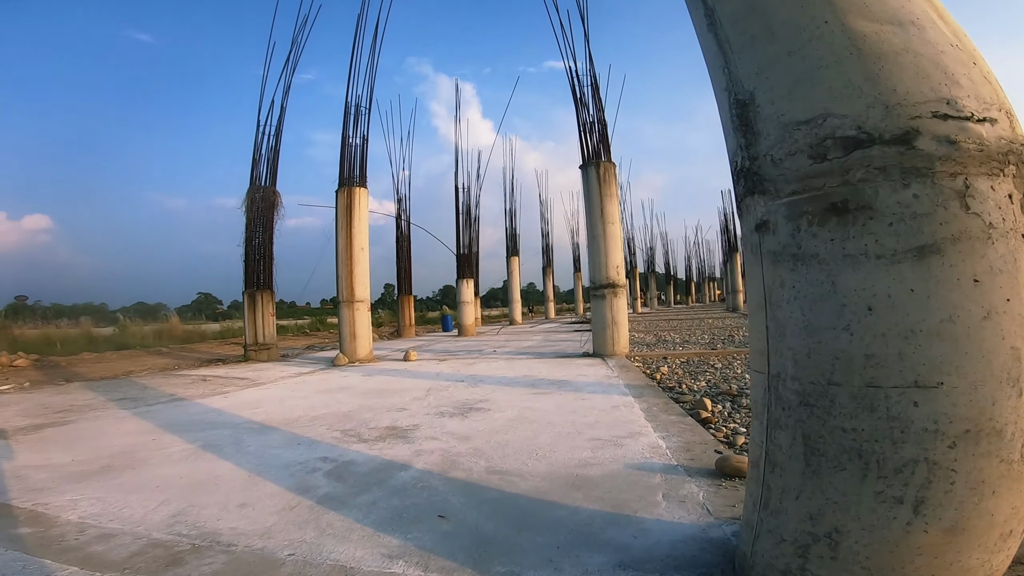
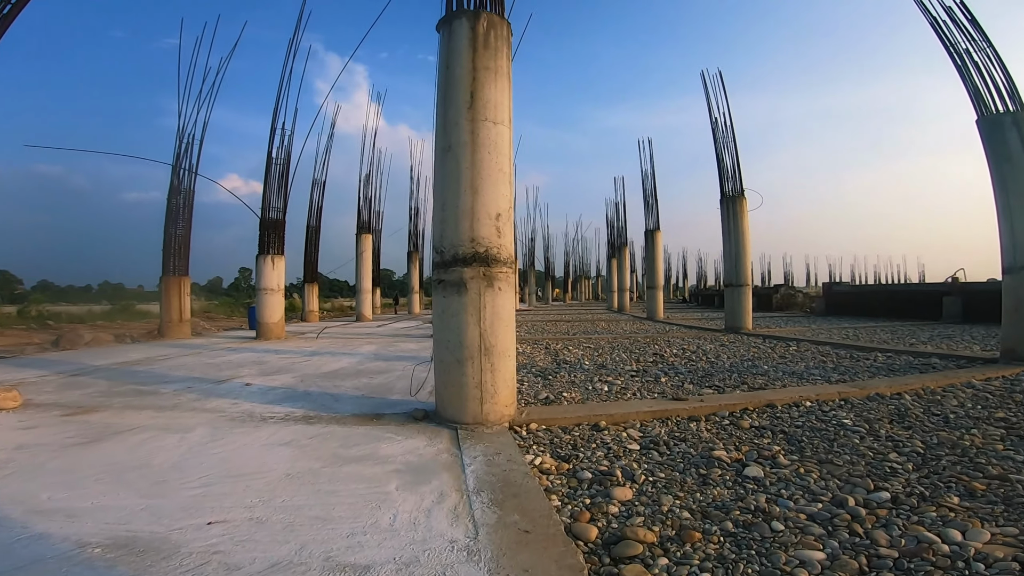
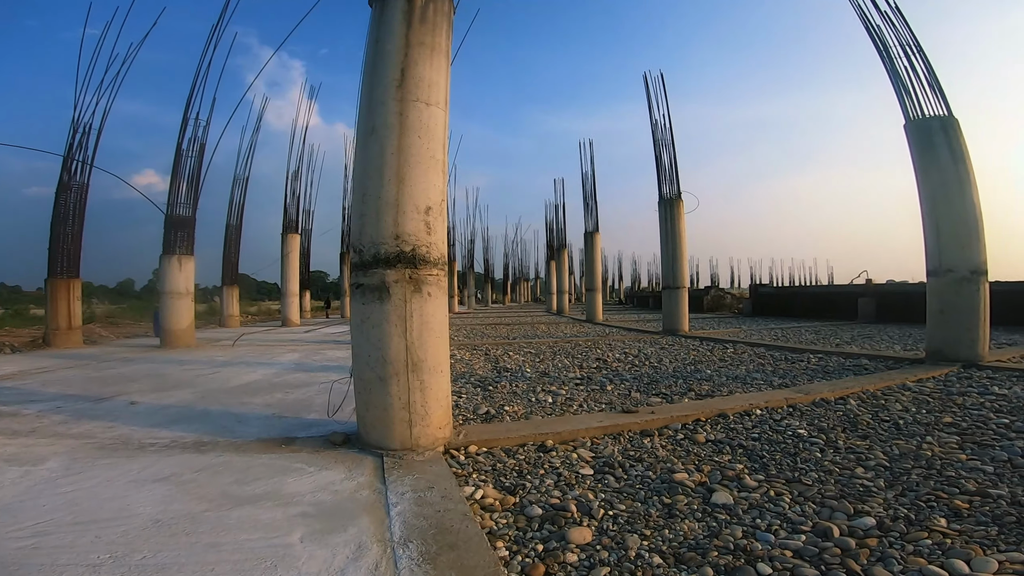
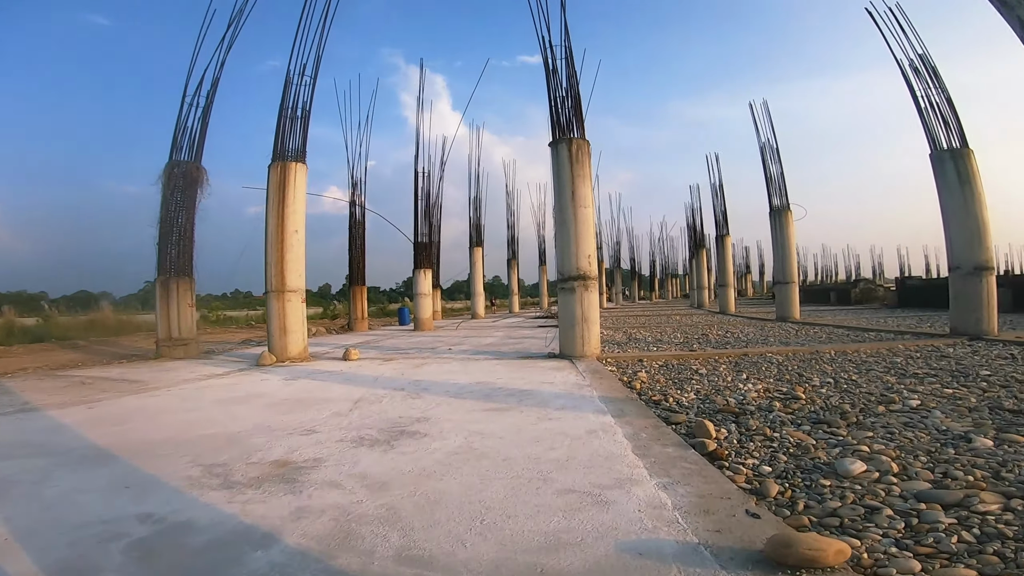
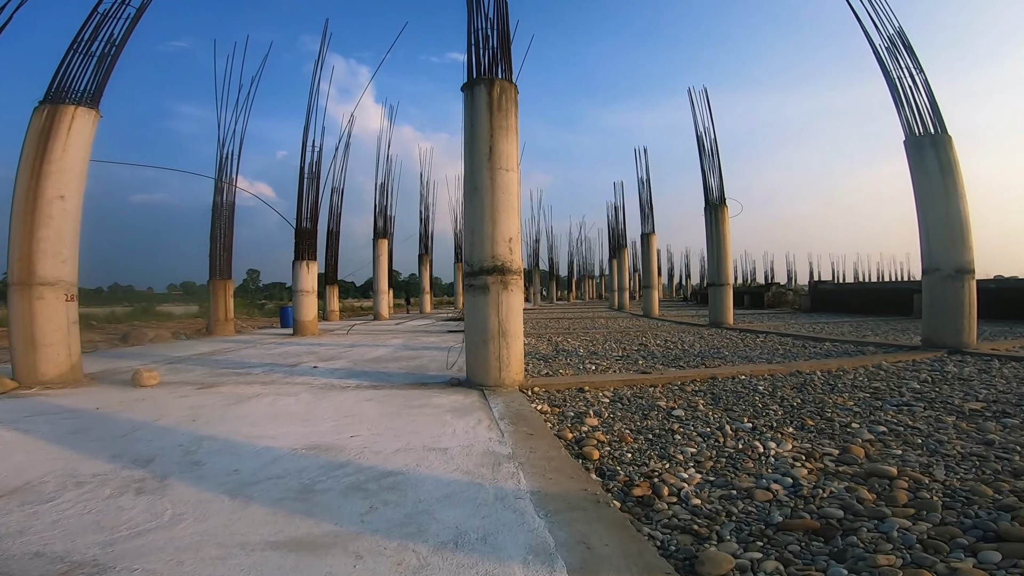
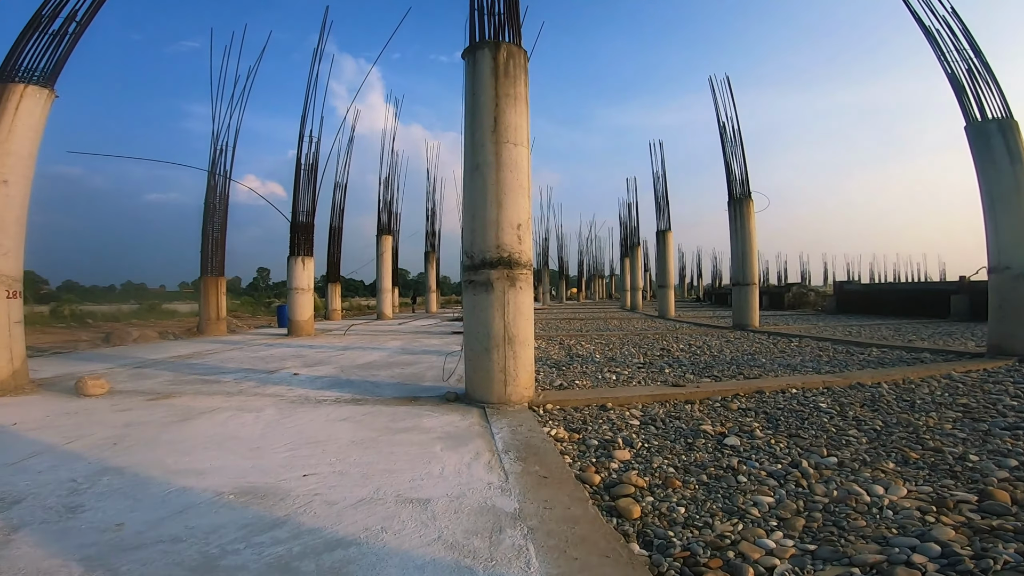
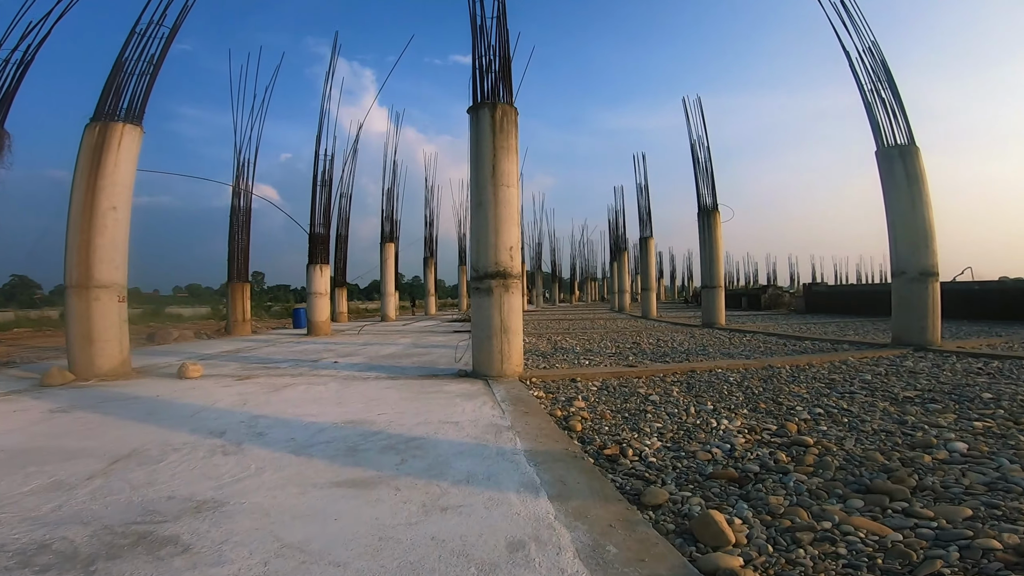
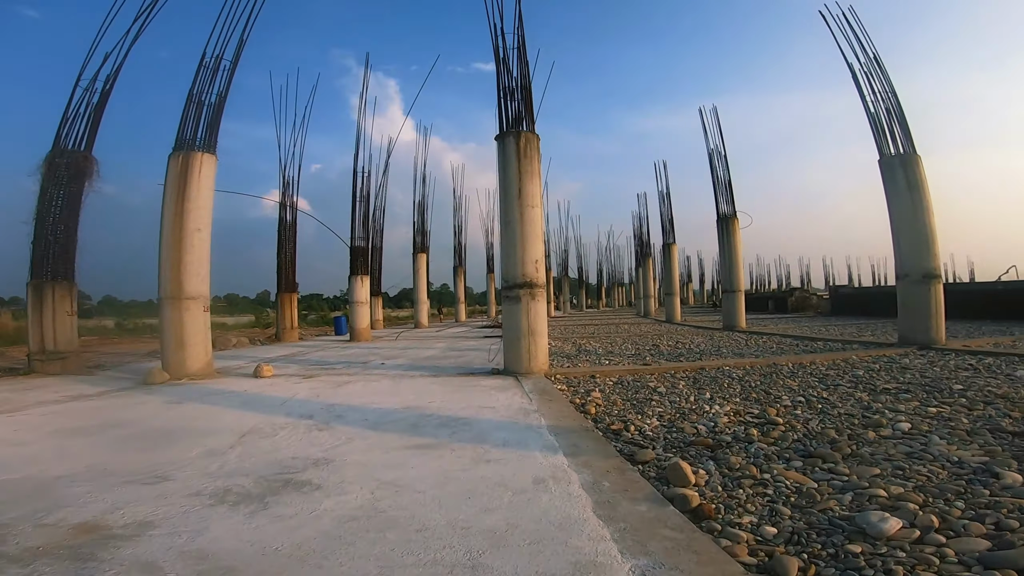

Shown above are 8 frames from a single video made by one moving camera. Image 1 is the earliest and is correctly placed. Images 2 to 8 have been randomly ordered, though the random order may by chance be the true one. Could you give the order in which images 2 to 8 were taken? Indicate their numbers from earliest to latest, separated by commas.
4, 8, 7, 5, 6, 2, 3
